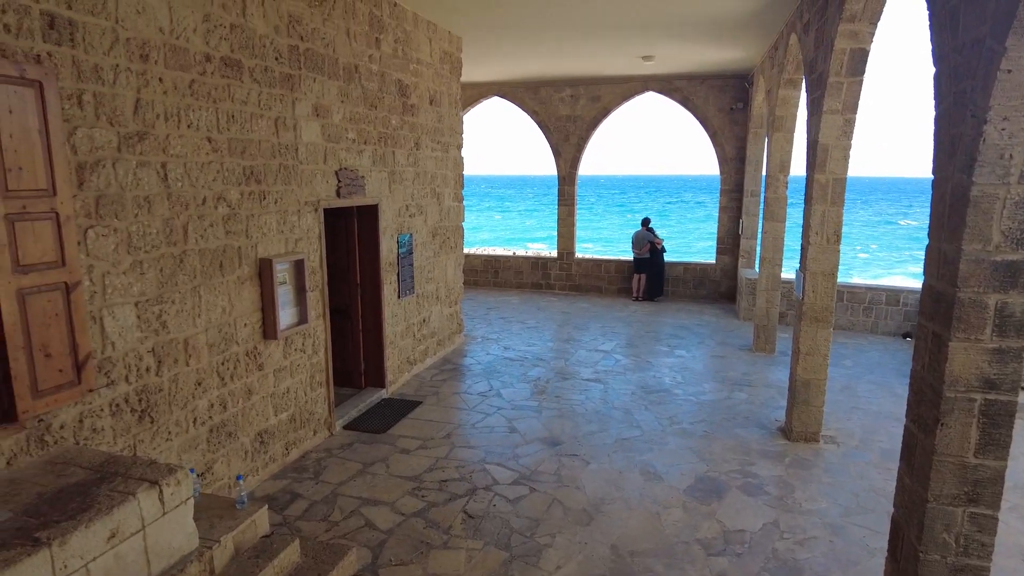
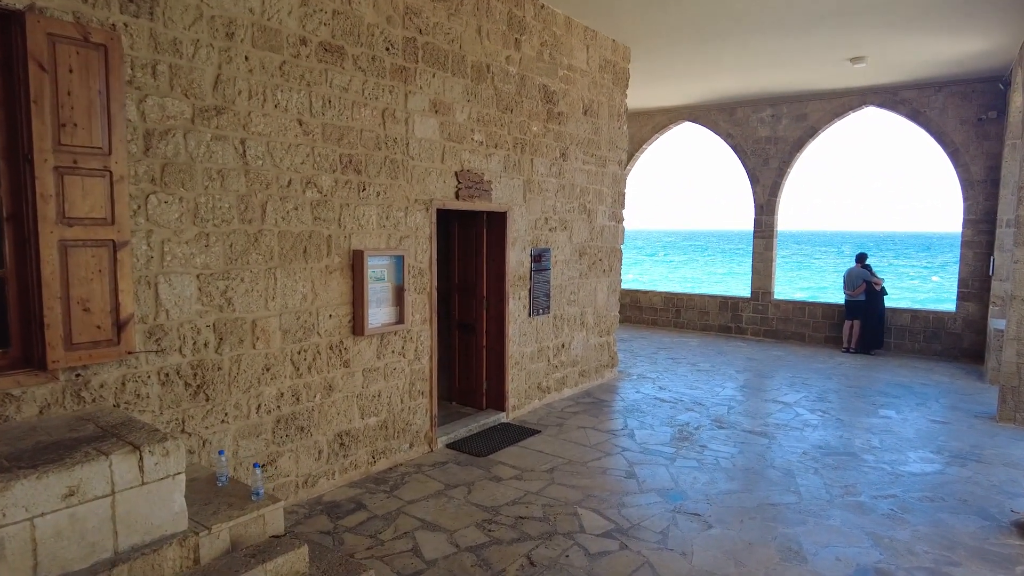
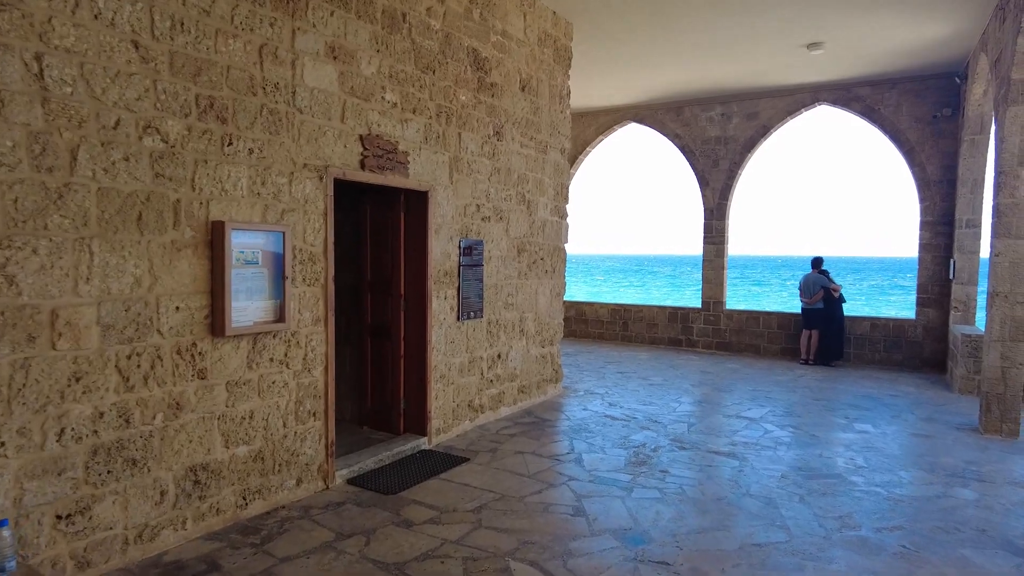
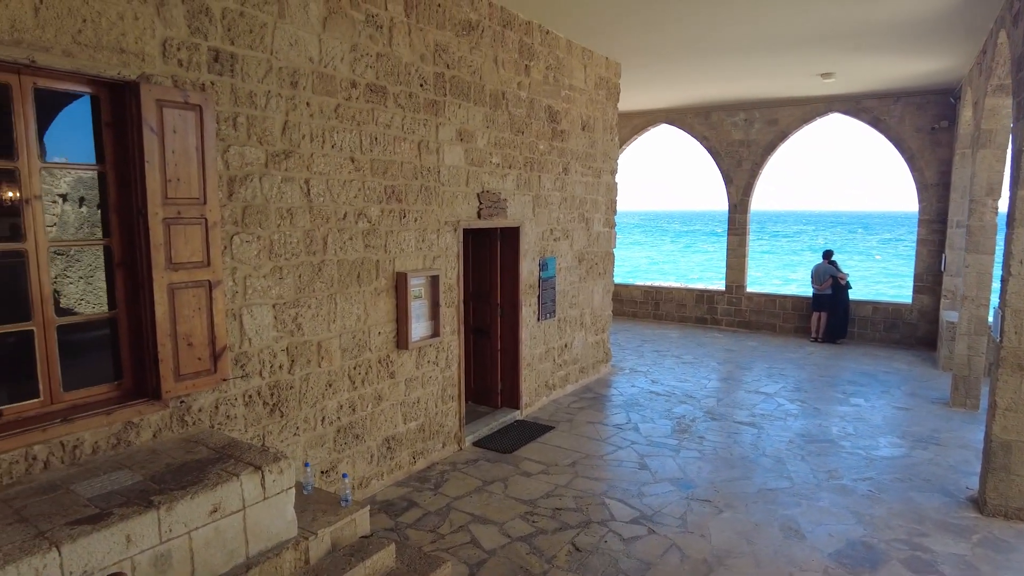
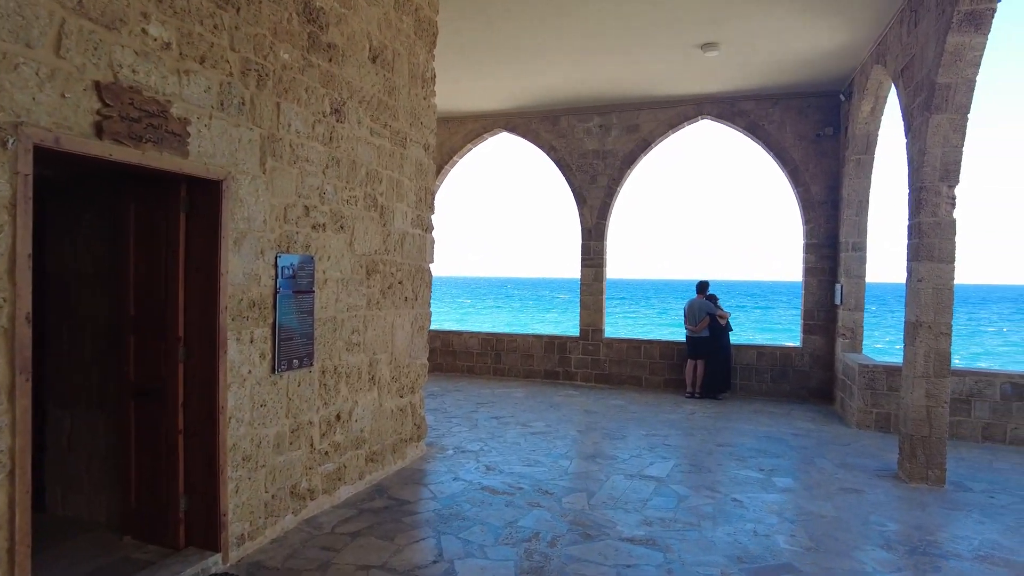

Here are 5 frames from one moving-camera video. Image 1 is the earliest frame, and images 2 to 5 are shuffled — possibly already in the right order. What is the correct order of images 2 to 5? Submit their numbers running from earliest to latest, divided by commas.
4, 2, 3, 5
